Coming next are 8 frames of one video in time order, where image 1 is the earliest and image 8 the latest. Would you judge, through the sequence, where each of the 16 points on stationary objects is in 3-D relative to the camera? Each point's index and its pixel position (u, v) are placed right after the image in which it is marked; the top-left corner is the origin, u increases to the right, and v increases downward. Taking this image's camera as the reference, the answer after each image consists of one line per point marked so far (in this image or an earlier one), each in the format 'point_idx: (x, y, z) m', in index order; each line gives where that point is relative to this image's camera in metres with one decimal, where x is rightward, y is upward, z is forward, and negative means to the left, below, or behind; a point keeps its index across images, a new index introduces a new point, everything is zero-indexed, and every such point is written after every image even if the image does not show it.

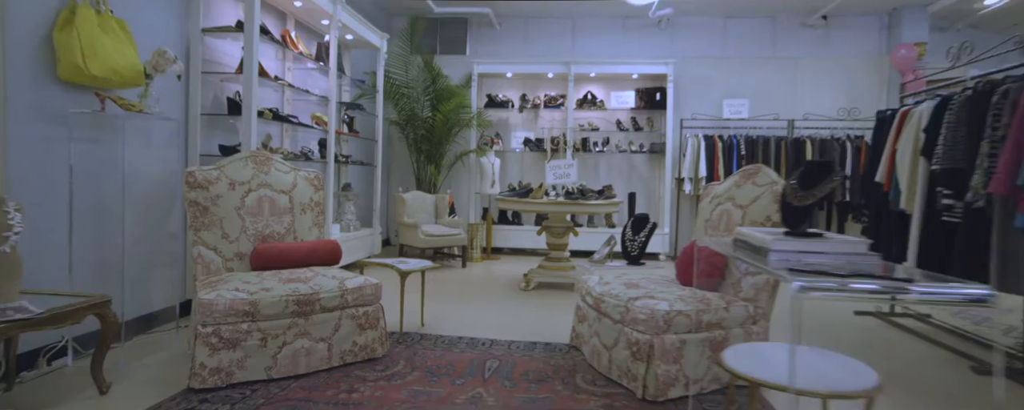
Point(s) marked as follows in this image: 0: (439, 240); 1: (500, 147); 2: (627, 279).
0: (-0.6, -0.3, +5.1) m
1: (-0.1, +0.6, +6.4) m
2: (+0.5, -0.3, +2.6) m
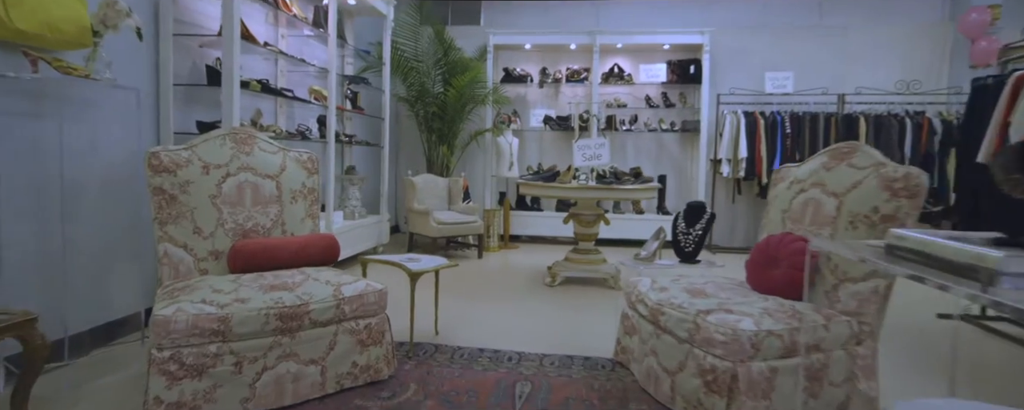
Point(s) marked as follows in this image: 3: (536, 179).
0: (-0.5, -0.2, +4.6) m
1: (+0.1, +0.8, +5.8) m
2: (+0.6, -0.3, +2.1) m
3: (+0.2, +0.2, +3.9) m
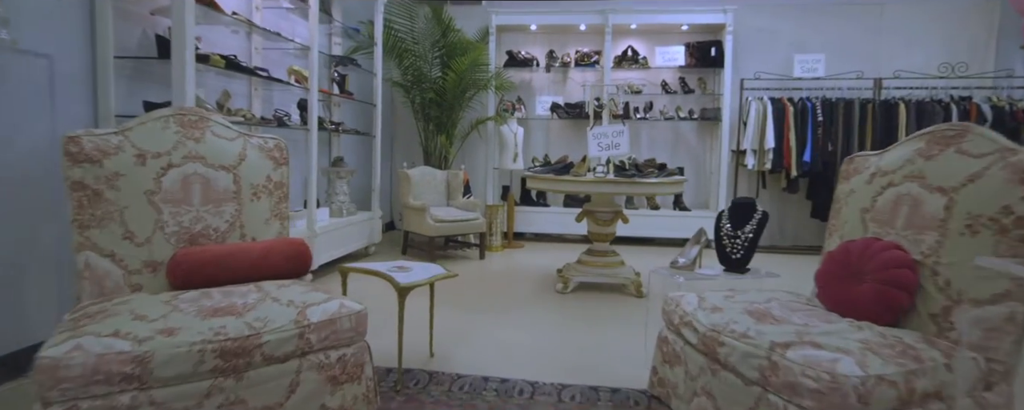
0: (-0.4, -0.2, +4.2) m
1: (+0.1, +0.8, +5.4) m
2: (+0.7, -0.3, +1.7) m
3: (+0.2, +0.2, +3.5) m
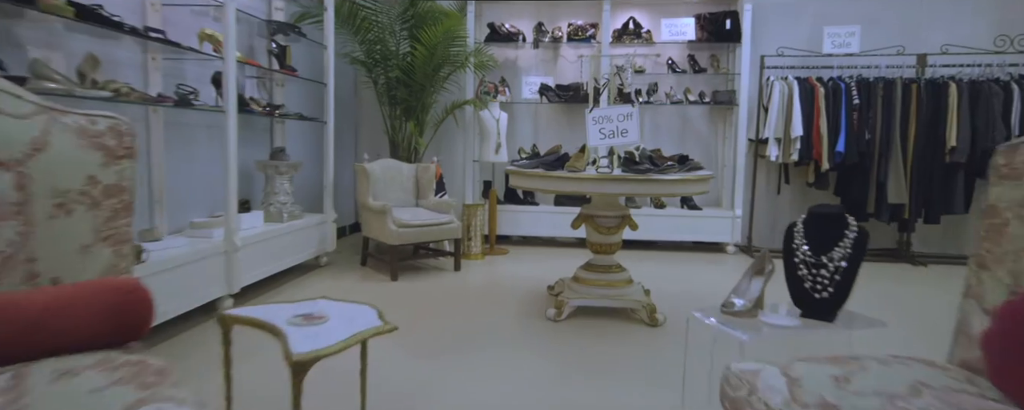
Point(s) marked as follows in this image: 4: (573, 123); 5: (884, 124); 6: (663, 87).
0: (-0.5, -0.2, +3.4) m
1: (0.0, +0.9, +4.6) m
2: (+0.6, -0.3, +1.0) m
3: (+0.1, +0.2, +2.7) m
4: (+0.5, +0.7, +4.8) m
5: (+2.7, +0.6, +4.2) m
6: (+1.2, +0.9, +4.7) m
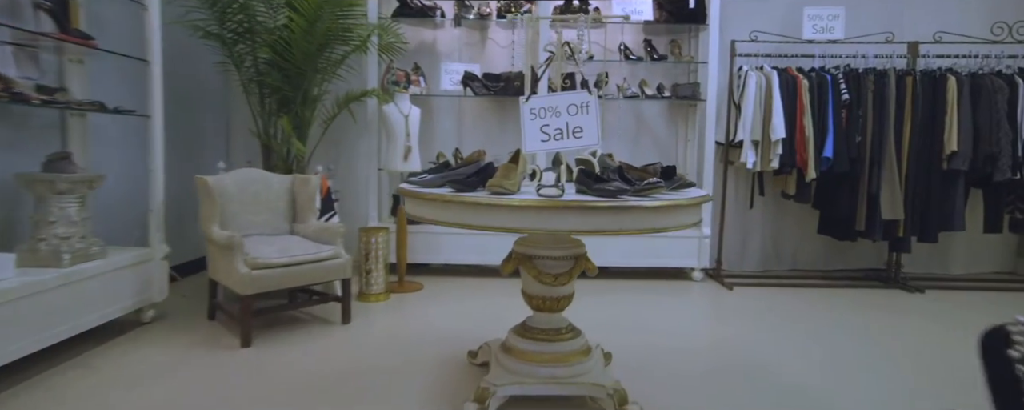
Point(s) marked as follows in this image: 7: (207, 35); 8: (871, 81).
0: (-0.9, -0.3, +2.4) m
1: (-0.6, +0.7, +3.7) m
2: (+0.5, -0.4, +0.1) m
3: (-0.2, +0.1, +1.8) m
4: (-0.1, +0.5, +3.9) m
5: (+2.2, +0.5, +3.5) m
6: (+0.7, +0.8, +3.9) m
7: (-1.5, +0.9, +3.0) m
8: (+2.1, +0.7, +3.5) m
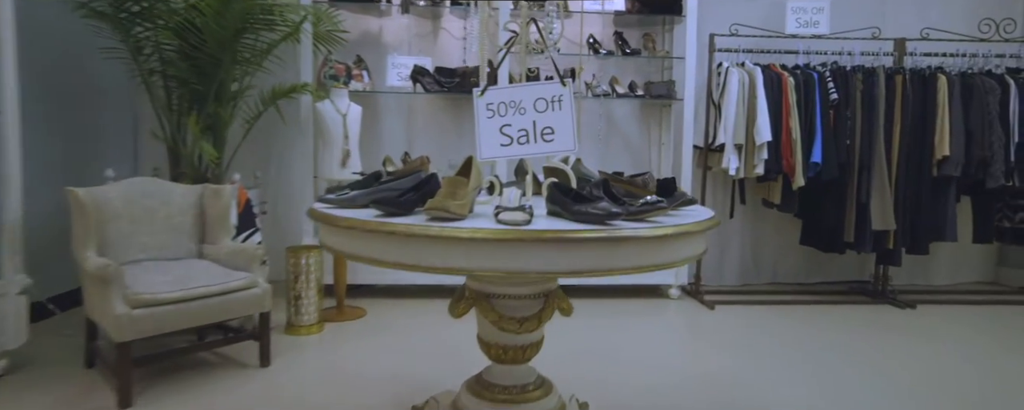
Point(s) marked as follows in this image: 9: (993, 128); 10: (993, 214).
0: (-1.1, -0.3, +1.9) m
1: (-0.8, +0.7, +3.2) m
2: (+0.5, -0.5, -0.3) m
3: (-0.3, 0.0, +1.3) m
4: (-0.3, +0.5, +3.5) m
5: (+1.9, +0.4, +3.2) m
6: (+0.4, +0.8, +3.5) m
7: (-1.7, +0.8, +2.5) m
8: (+1.9, +0.7, +3.2) m
9: (+2.6, +0.4, +3.2) m
10: (+2.8, 0.0, +3.5) m
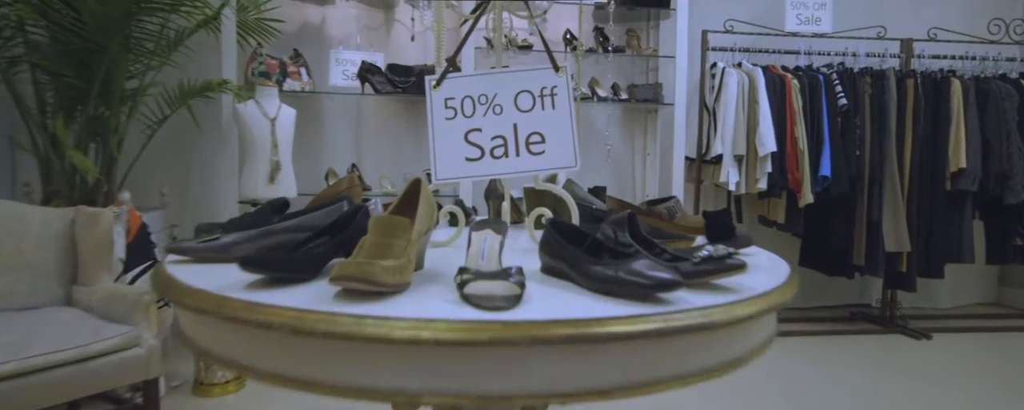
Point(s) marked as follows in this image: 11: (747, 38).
0: (-1.1, -0.4, +1.4) m
1: (-1.0, +0.6, +2.7) m
2: (+0.5, -0.5, -0.8) m
3: (-0.4, 0.0, +0.8) m
4: (-0.5, +0.4, +3.0) m
5: (+1.8, +0.3, +2.9) m
6: (+0.2, +0.7, +3.0) m
7: (-1.8, +0.7, +1.9) m
8: (+1.7, +0.6, +2.9) m
9: (+2.5, +0.3, +2.9) m
10: (+2.6, -0.1, +3.2) m
11: (+1.2, +0.9, +3.1) m
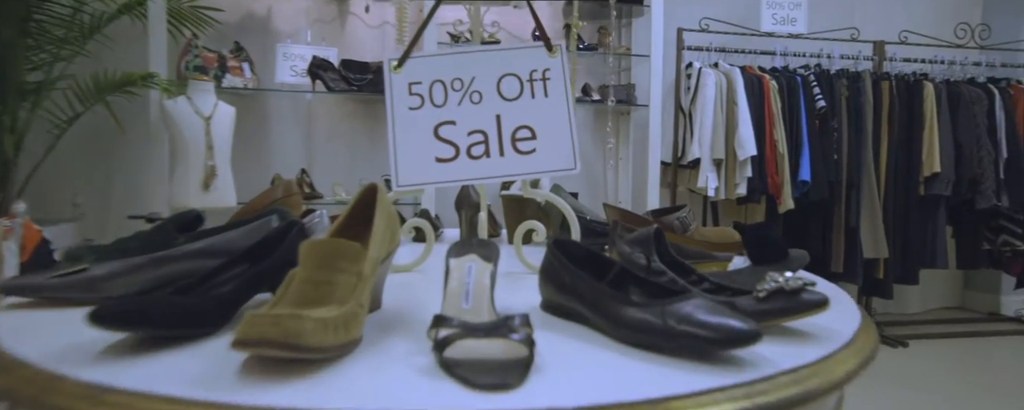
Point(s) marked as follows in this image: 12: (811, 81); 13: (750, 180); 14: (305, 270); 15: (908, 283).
0: (-1.2, -0.4, +1.1) m
1: (-1.1, +0.5, +2.4) m
2: (+0.6, -0.5, -0.9) m
3: (-0.4, -0.1, +0.6) m
4: (-0.6, +0.3, +2.7) m
5: (+1.6, +0.3, +2.8) m
6: (+0.1, +0.6, +2.8) m
7: (-1.9, +0.7, +1.6) m
8: (+1.6, +0.6, +2.8) m
9: (+2.3, +0.3, +2.9) m
10: (+2.5, -0.2, +3.1) m
11: (+1.0, +0.8, +2.9) m
12: (+1.4, +0.6, +2.7) m
13: (+1.0, +0.1, +2.6) m
14: (-0.2, 0.0, +0.5) m
15: (+2.0, -0.4, +2.9) m
